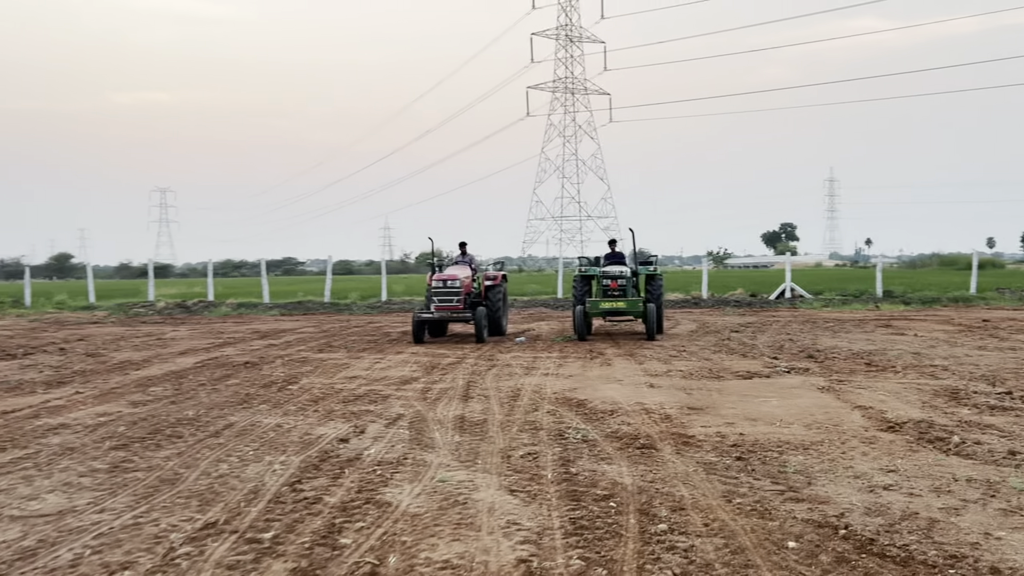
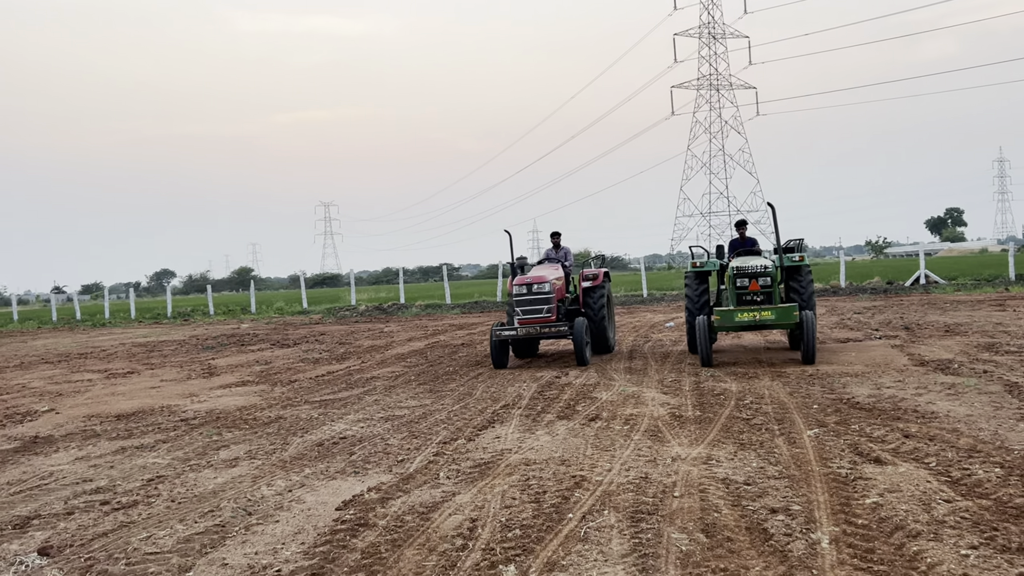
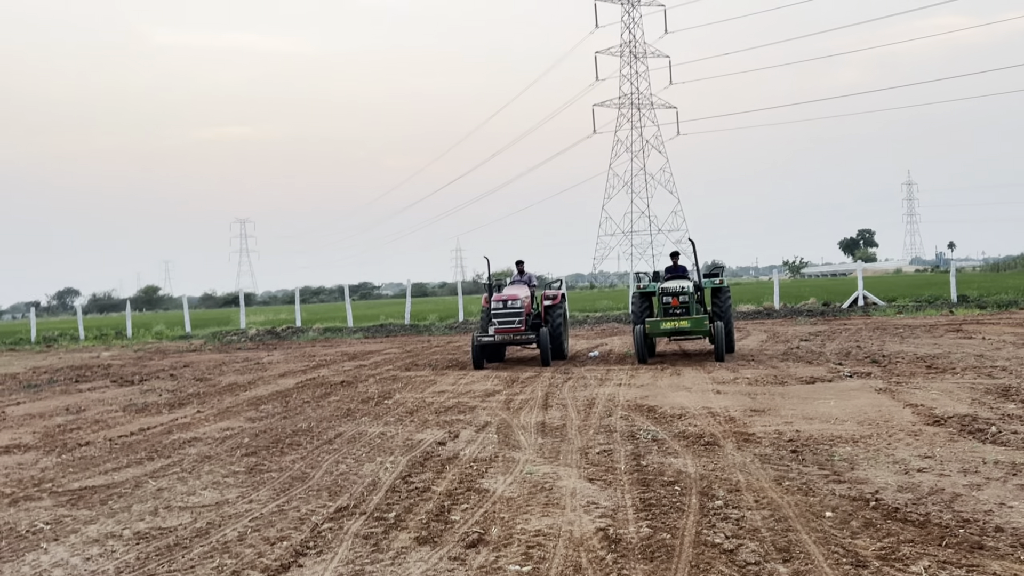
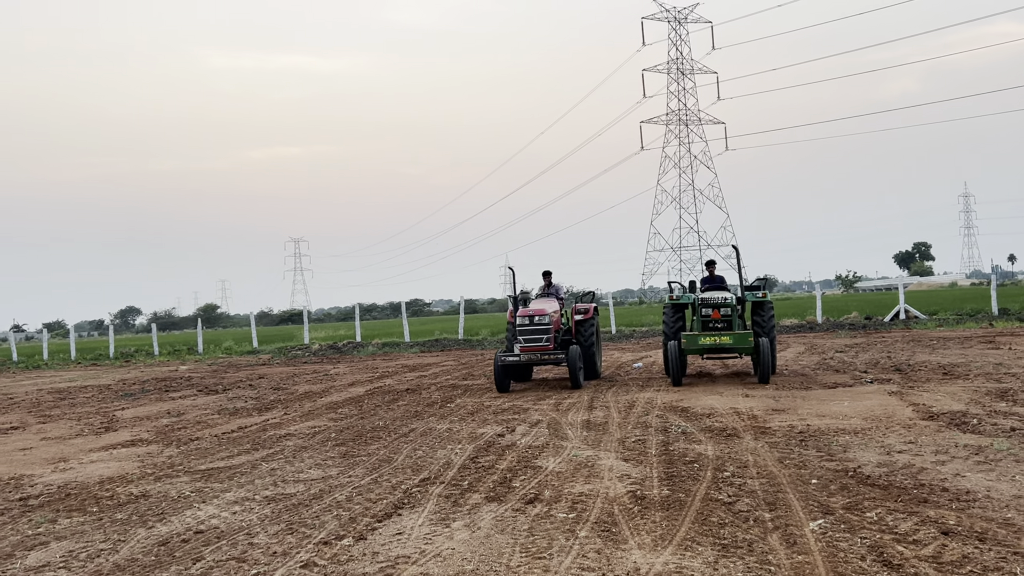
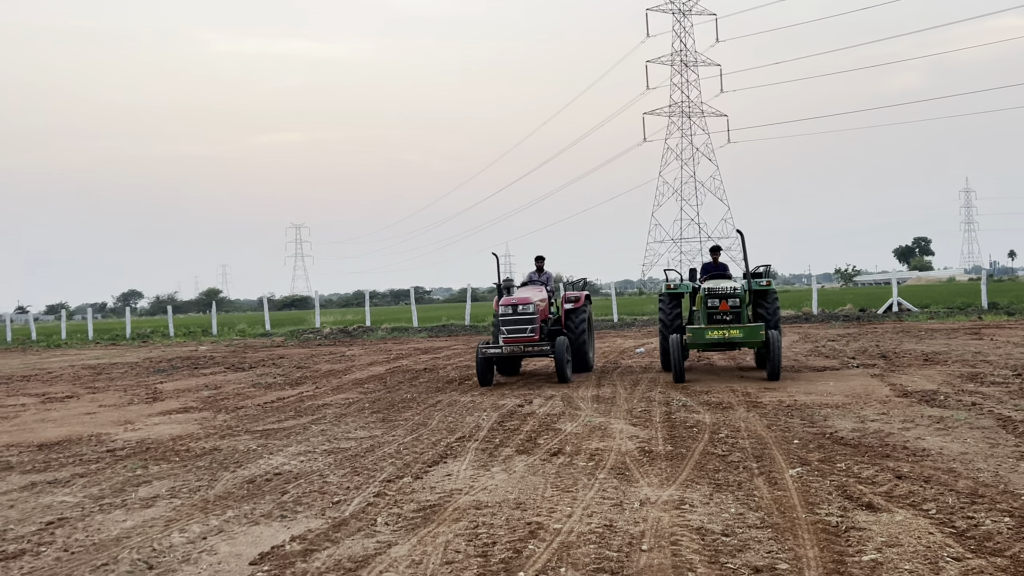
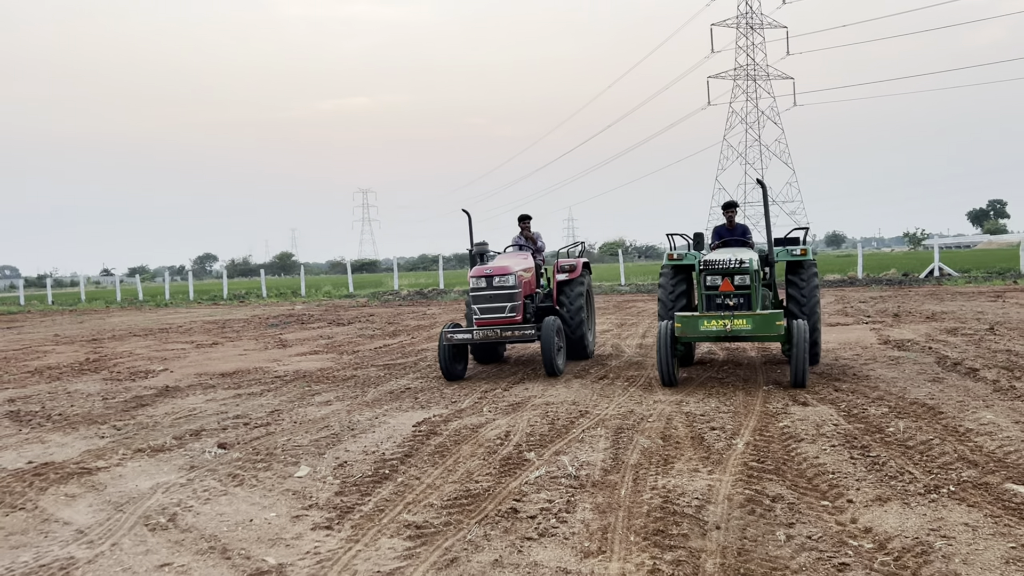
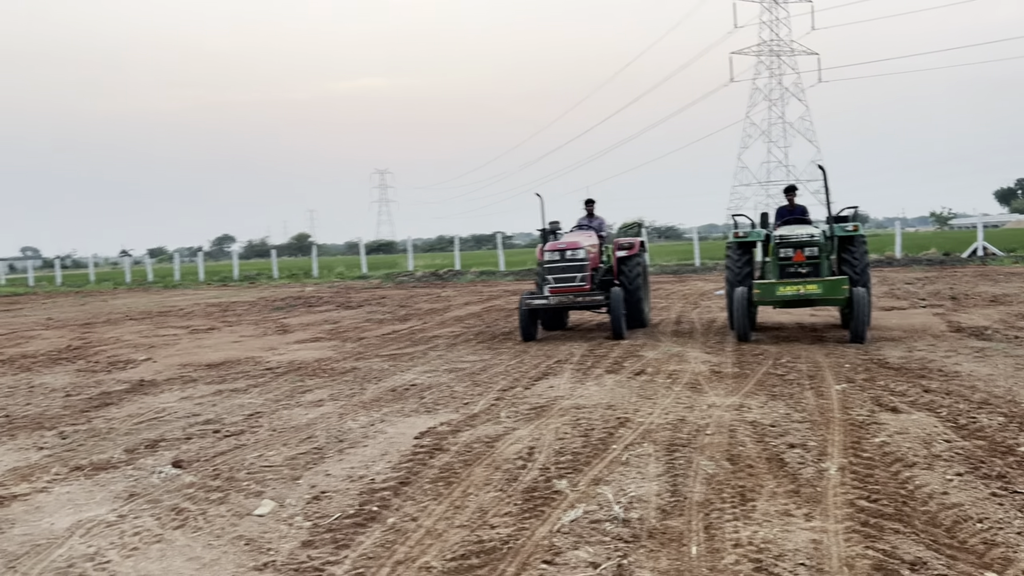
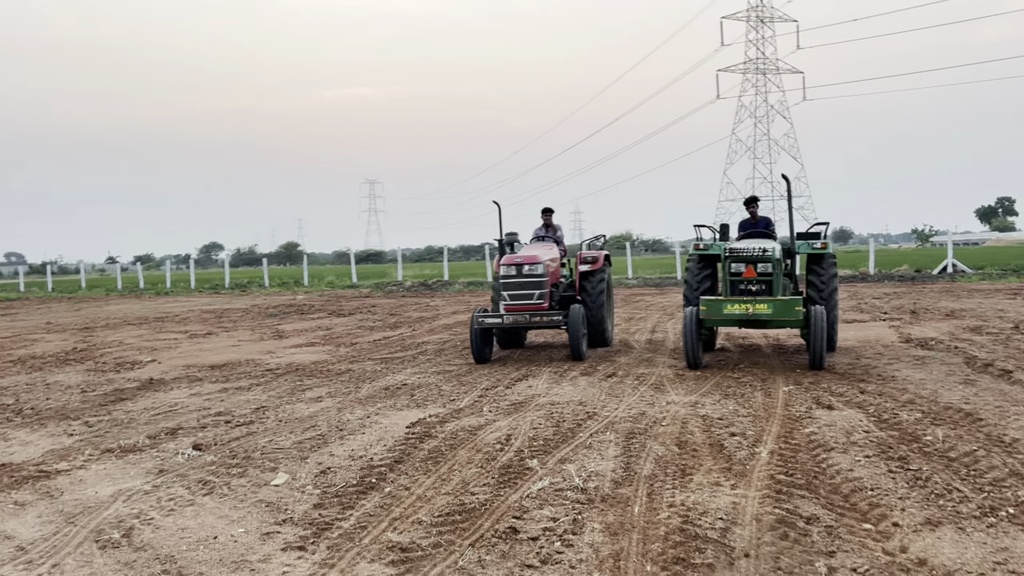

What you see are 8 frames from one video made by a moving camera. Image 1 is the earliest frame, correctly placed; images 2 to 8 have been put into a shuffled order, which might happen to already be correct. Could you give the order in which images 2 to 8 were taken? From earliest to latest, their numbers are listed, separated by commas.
3, 4, 5, 2, 7, 8, 6
